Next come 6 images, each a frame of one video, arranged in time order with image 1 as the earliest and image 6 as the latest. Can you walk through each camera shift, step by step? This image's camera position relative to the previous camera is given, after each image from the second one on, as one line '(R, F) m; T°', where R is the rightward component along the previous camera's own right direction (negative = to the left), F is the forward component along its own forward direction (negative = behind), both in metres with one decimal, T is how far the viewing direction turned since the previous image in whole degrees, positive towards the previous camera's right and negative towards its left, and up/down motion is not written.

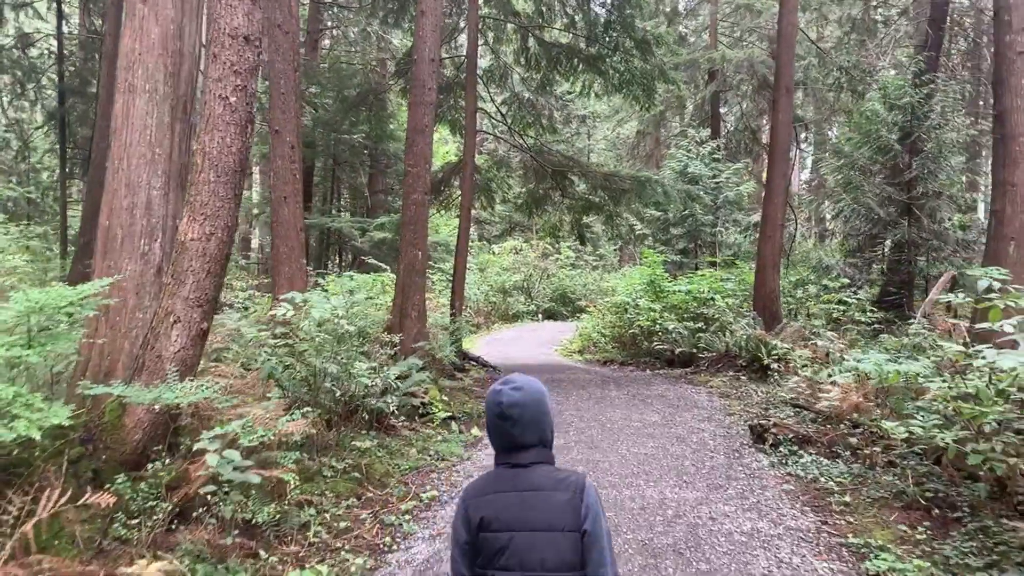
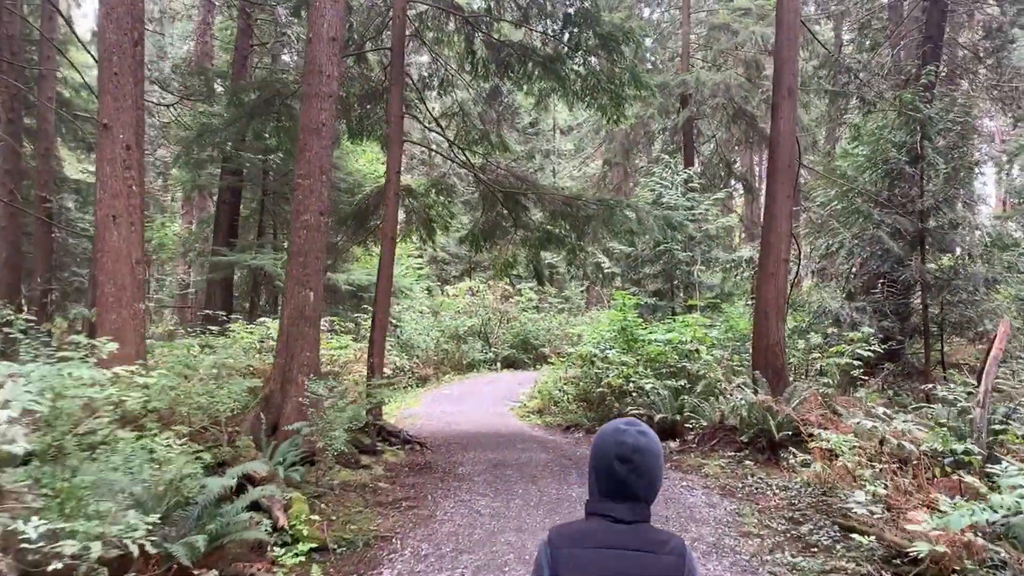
(+0.4, +2.3) m; +2°
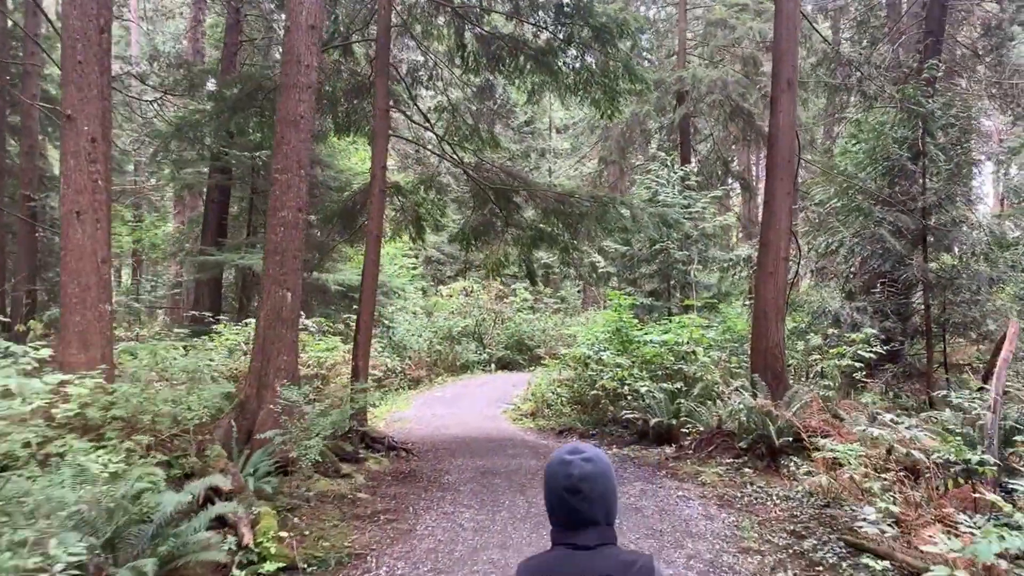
(+0.1, +0.3) m; 0°
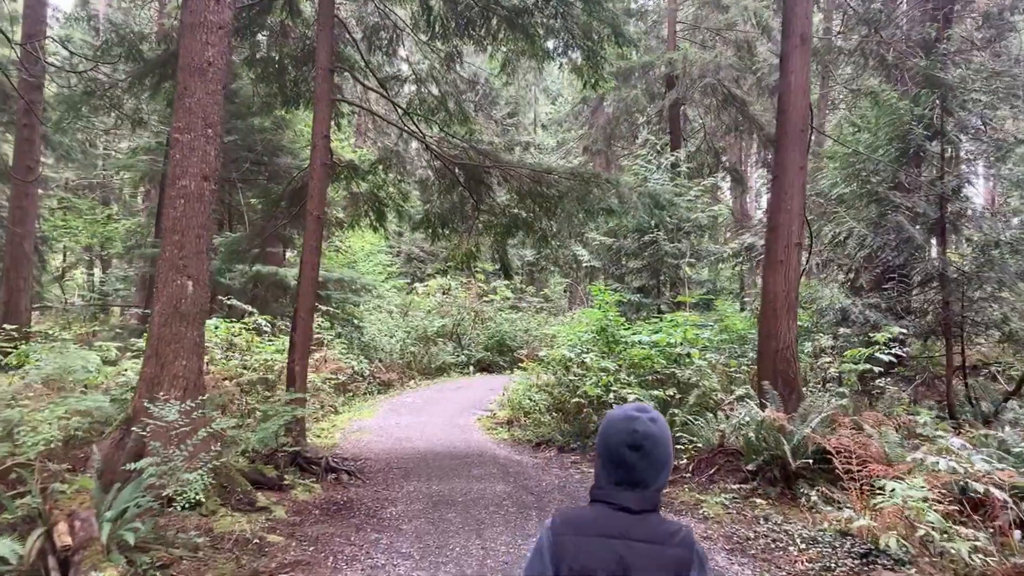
(+0.2, +1.2) m; +1°
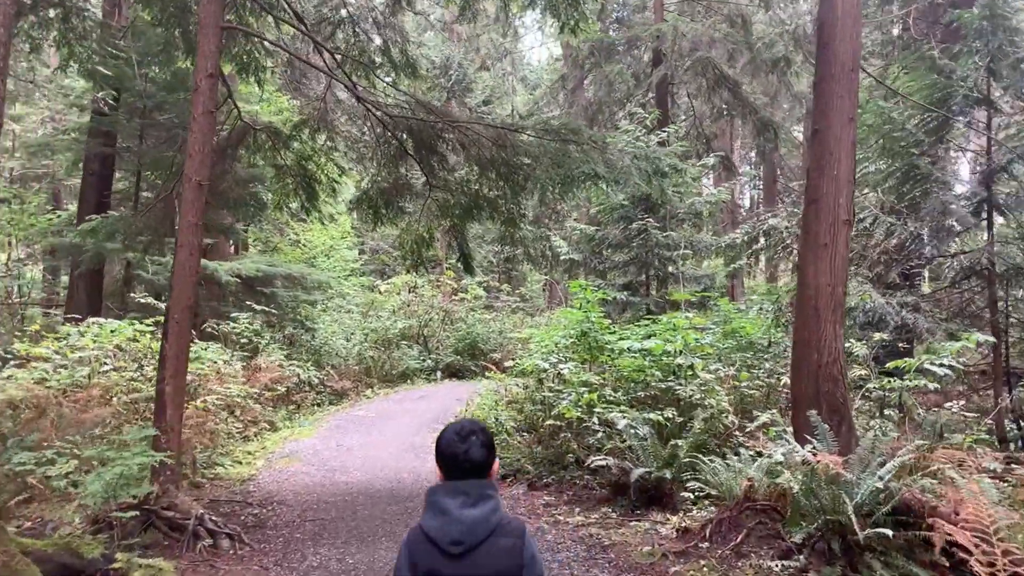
(+0.2, +1.7) m; +1°
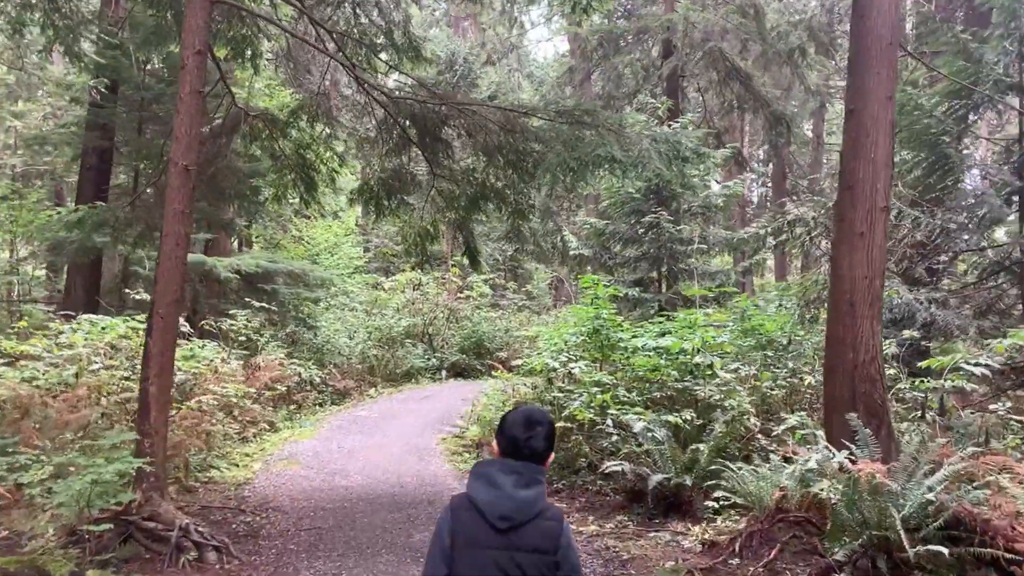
(0.0, +0.4) m; 0°
